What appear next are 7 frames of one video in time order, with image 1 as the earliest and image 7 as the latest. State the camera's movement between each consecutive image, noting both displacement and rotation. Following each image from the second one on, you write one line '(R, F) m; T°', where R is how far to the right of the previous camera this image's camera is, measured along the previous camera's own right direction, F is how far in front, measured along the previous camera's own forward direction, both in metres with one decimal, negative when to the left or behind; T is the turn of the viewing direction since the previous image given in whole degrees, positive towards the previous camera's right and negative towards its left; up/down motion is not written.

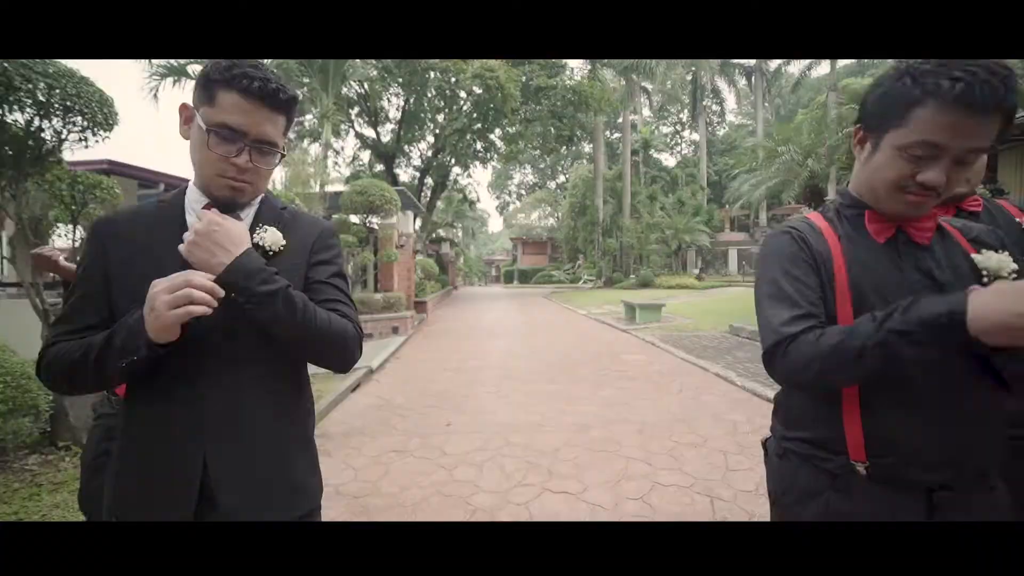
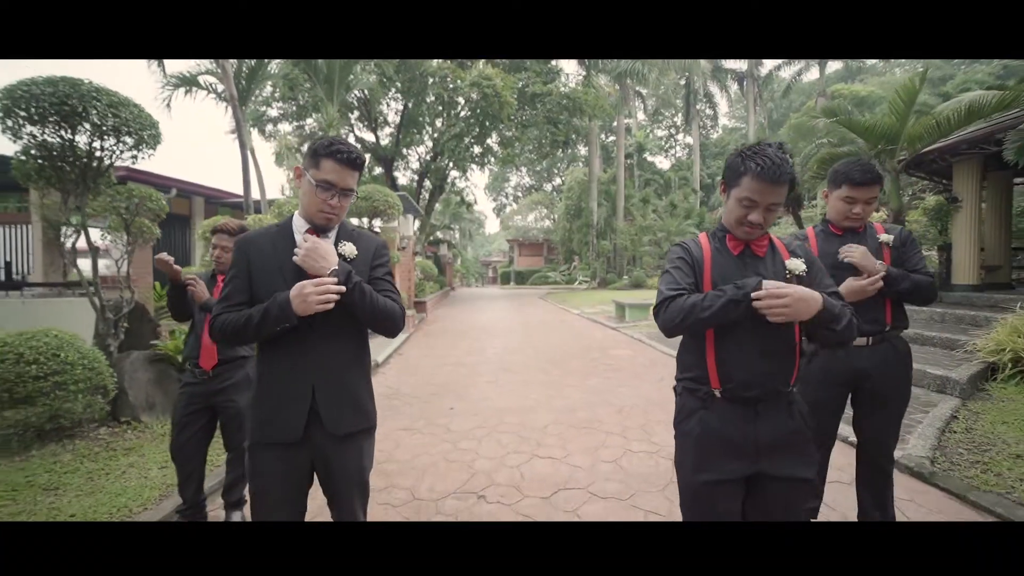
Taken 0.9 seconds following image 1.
(0.0, -0.6) m; 0°
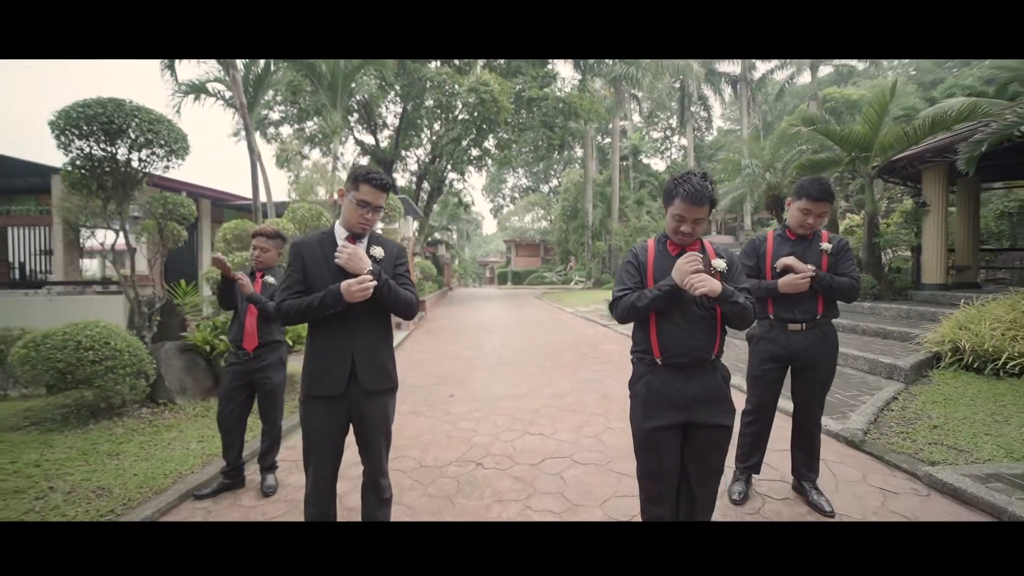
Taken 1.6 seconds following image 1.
(0.0, -0.5) m; 0°
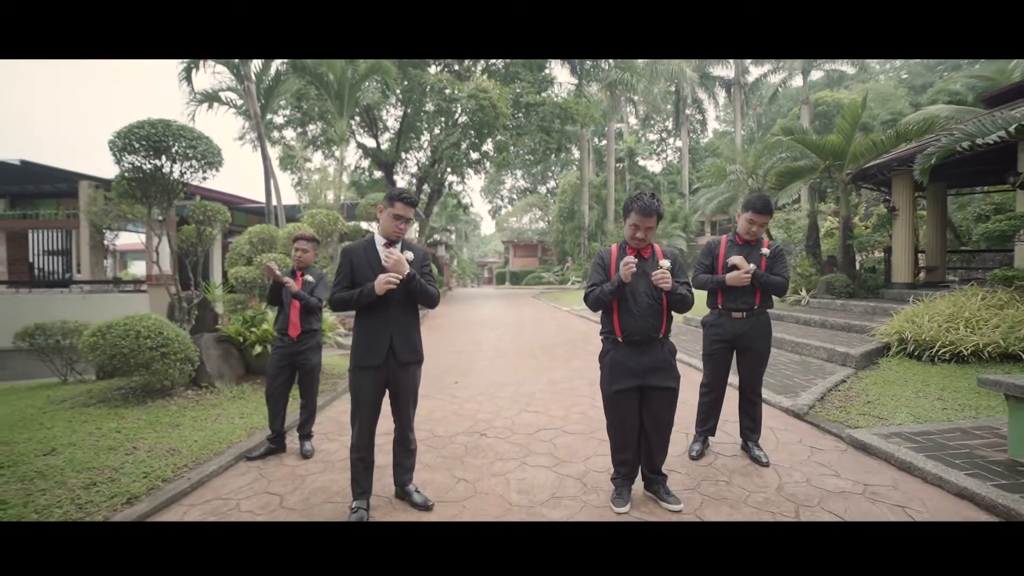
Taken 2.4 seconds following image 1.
(0.0, -0.7) m; 0°
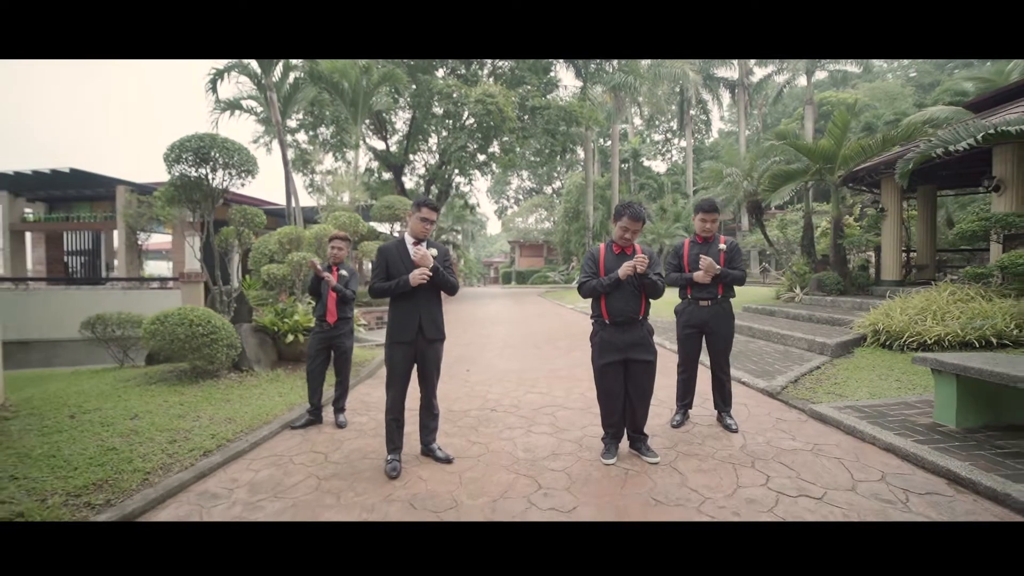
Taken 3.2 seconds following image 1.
(0.0, -0.6) m; -1°
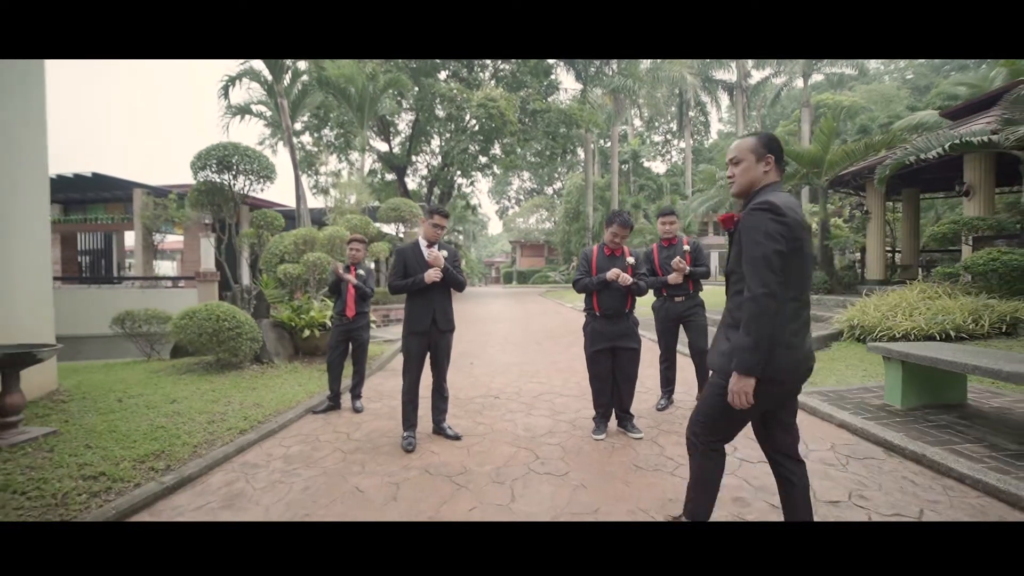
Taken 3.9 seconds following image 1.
(0.0, -0.5) m; 0°
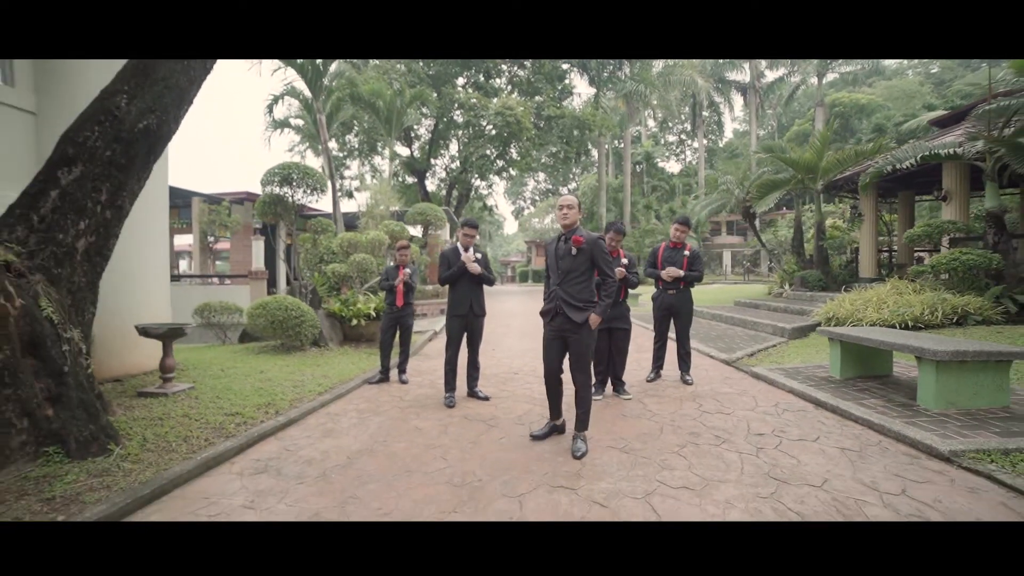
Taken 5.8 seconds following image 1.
(0.0, -1.1) m; -2°
